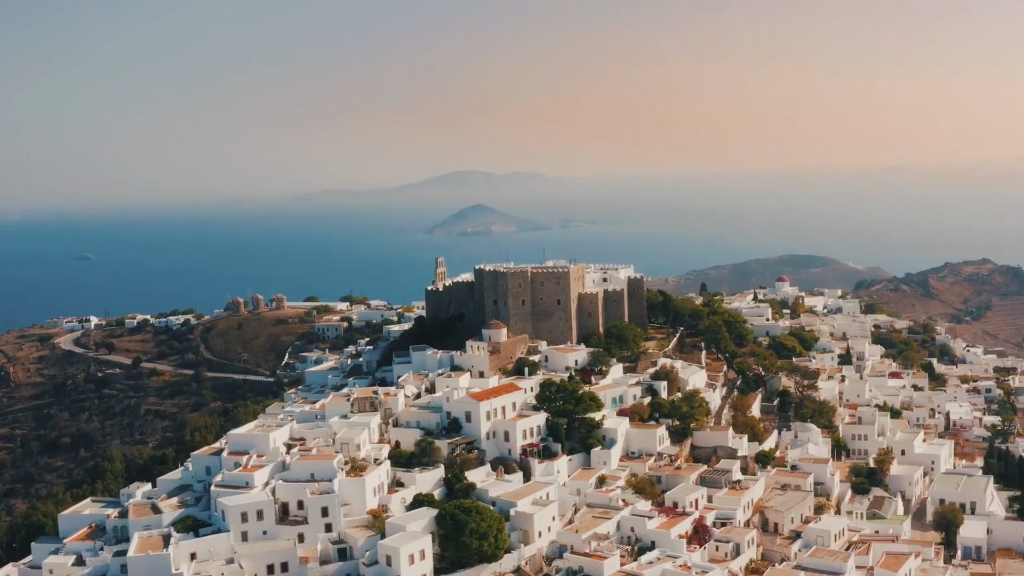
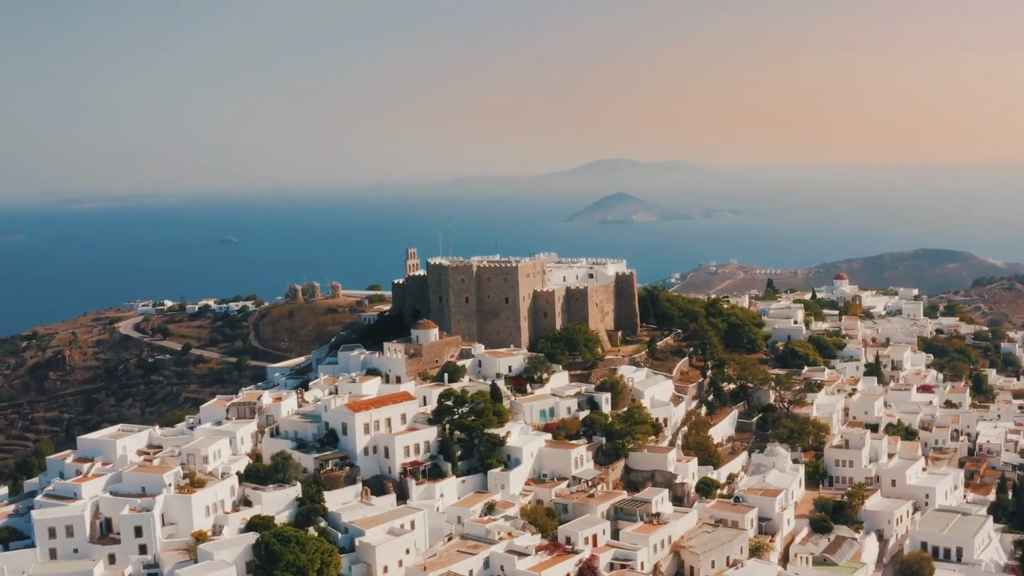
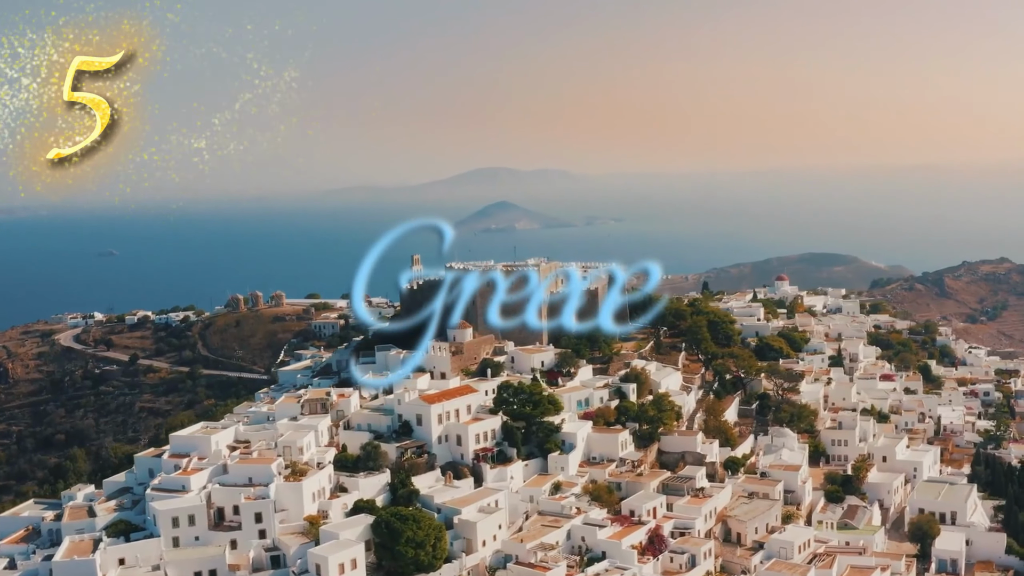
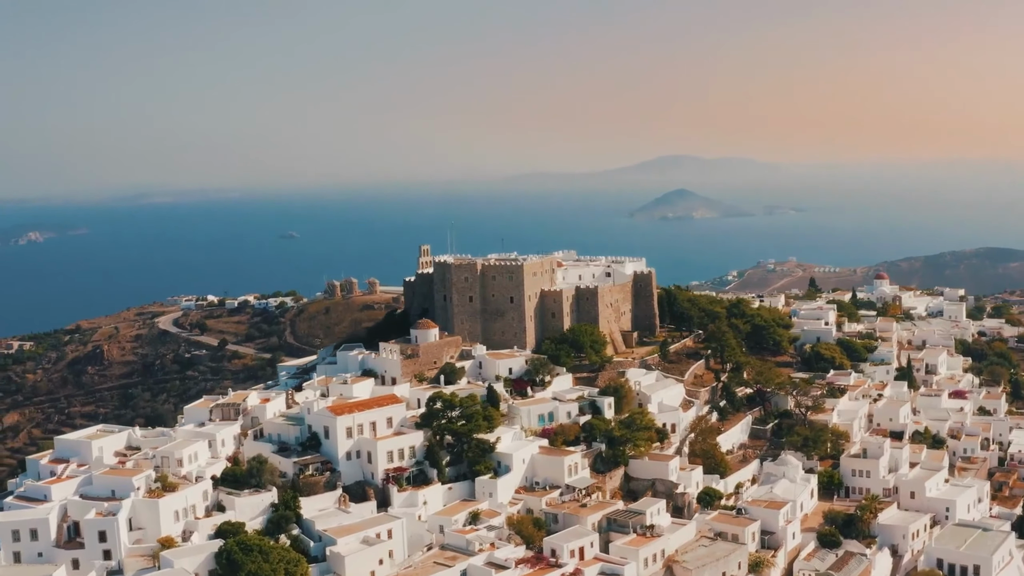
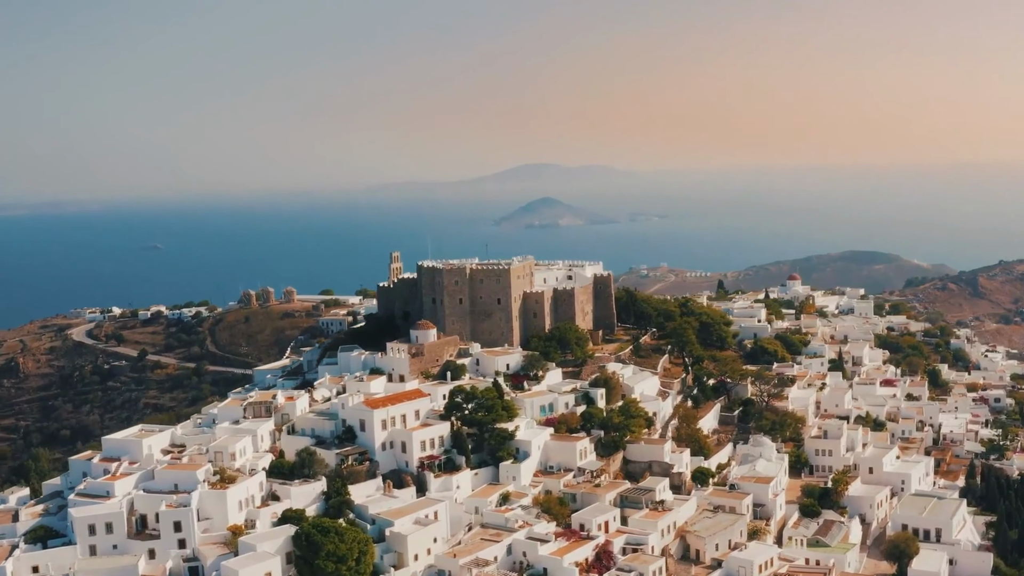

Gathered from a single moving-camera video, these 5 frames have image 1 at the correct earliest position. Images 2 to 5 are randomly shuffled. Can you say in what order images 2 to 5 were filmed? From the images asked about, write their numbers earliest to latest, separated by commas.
3, 5, 2, 4
